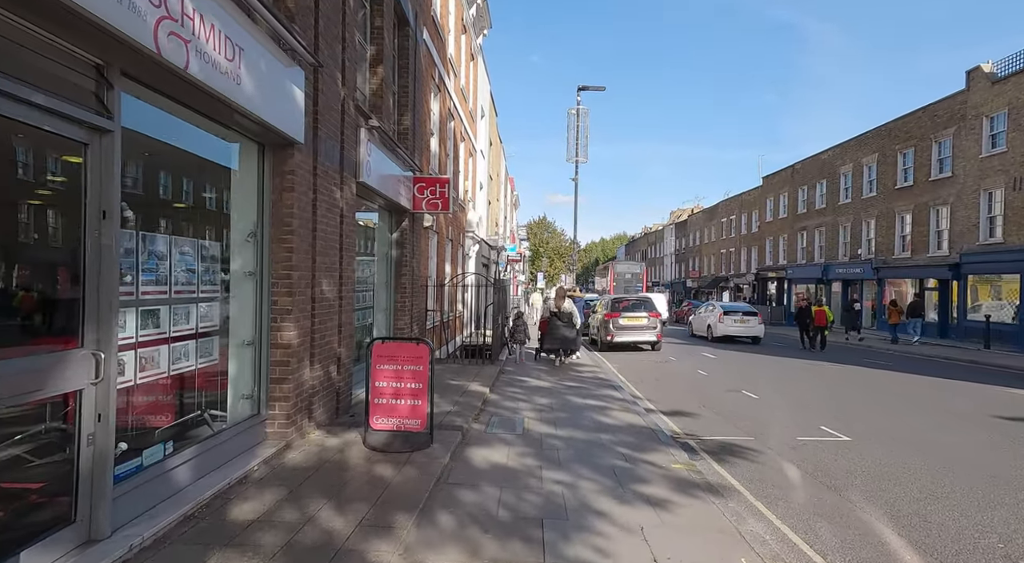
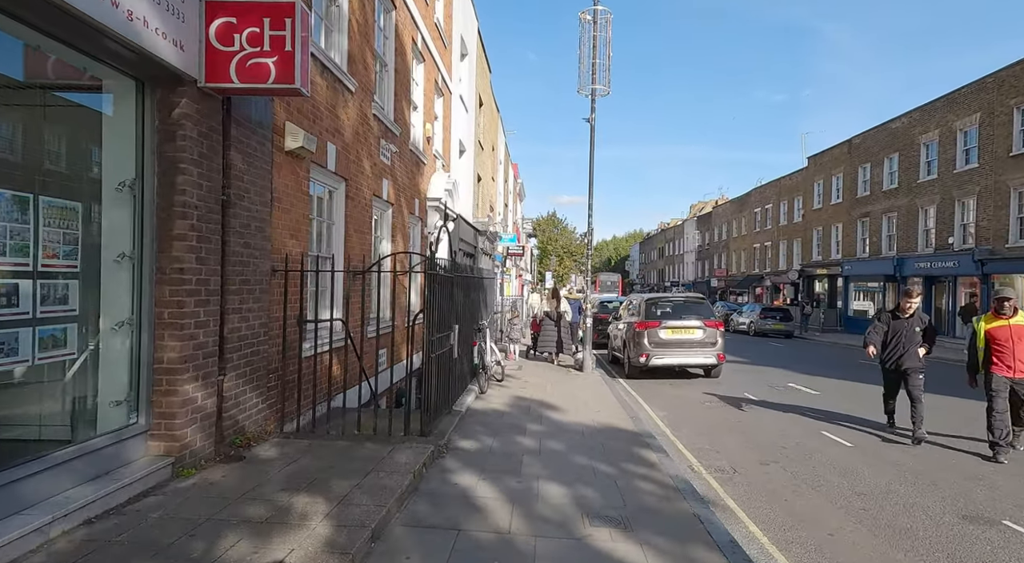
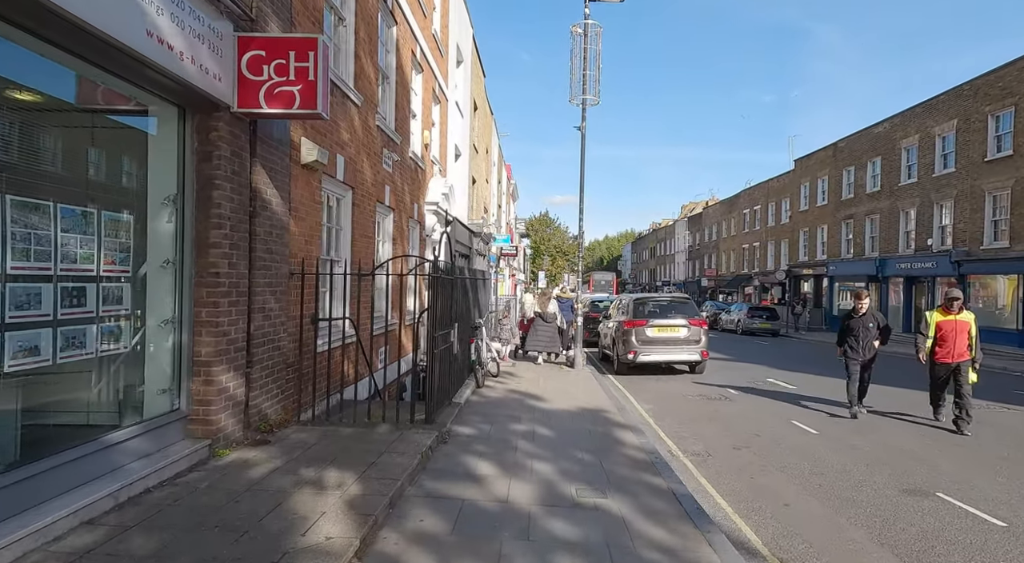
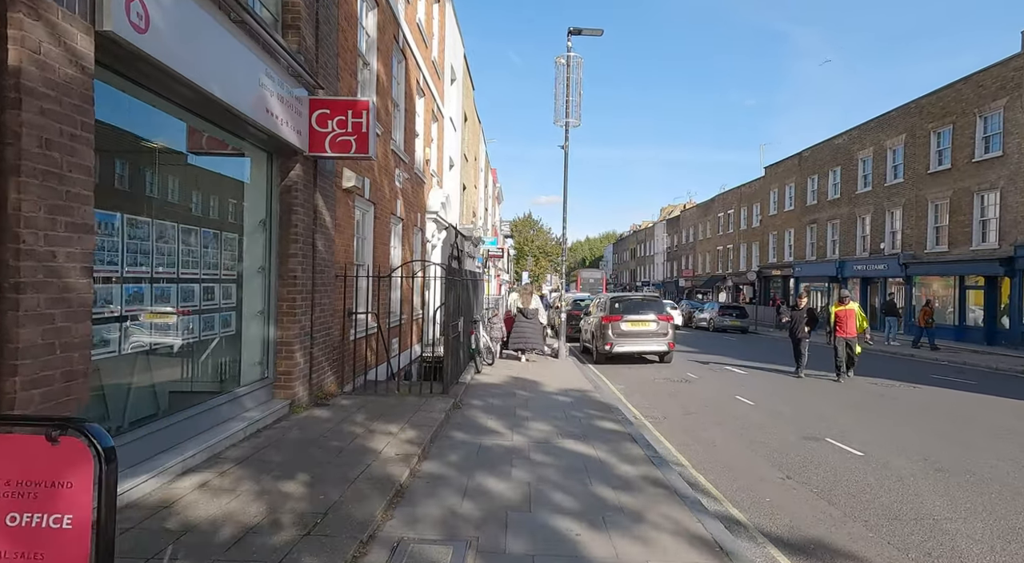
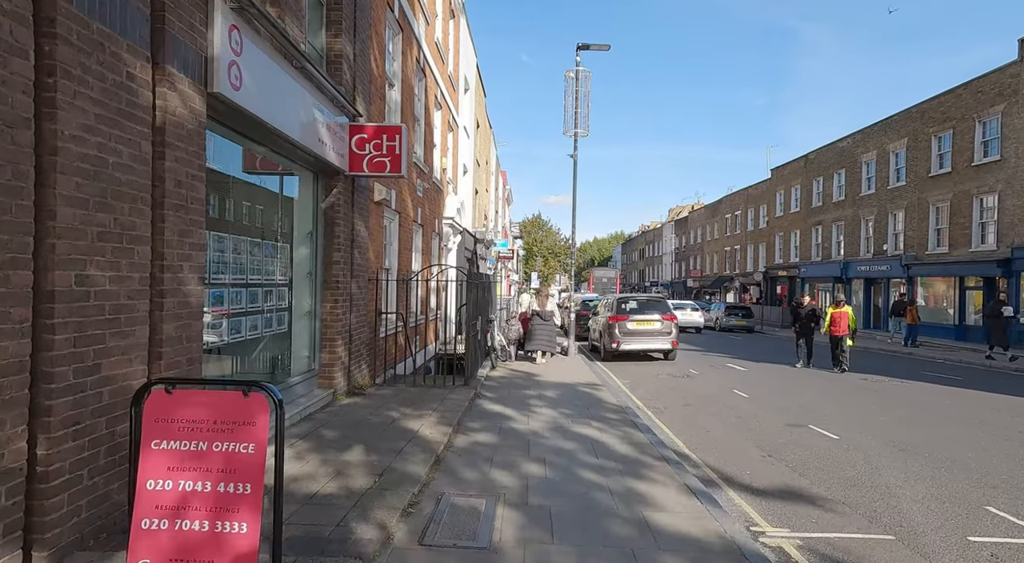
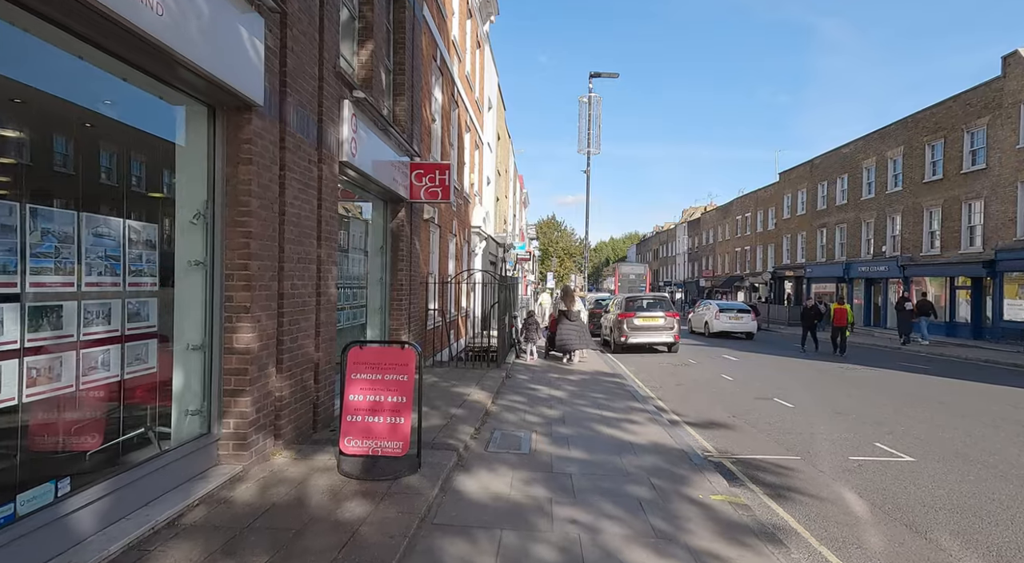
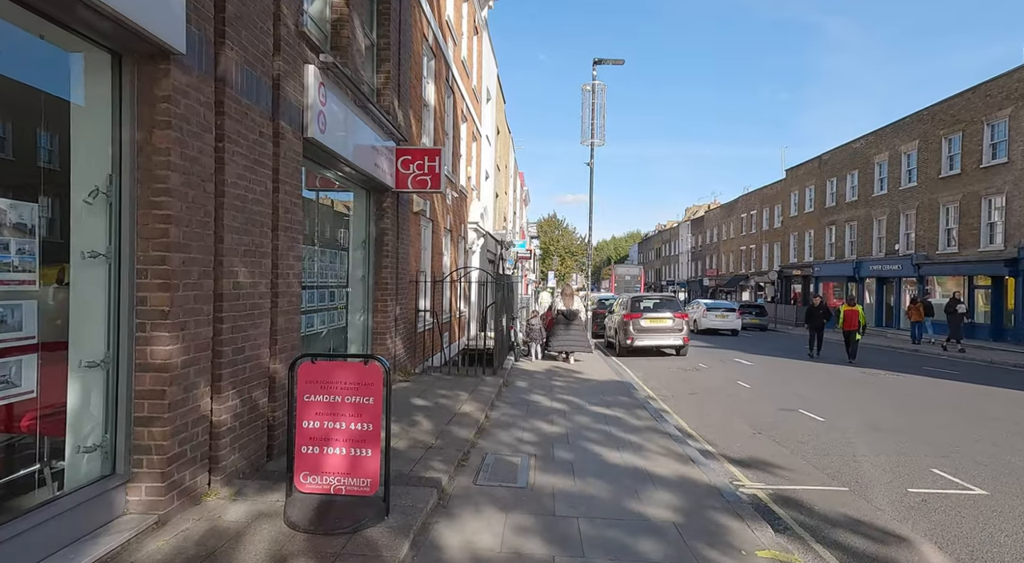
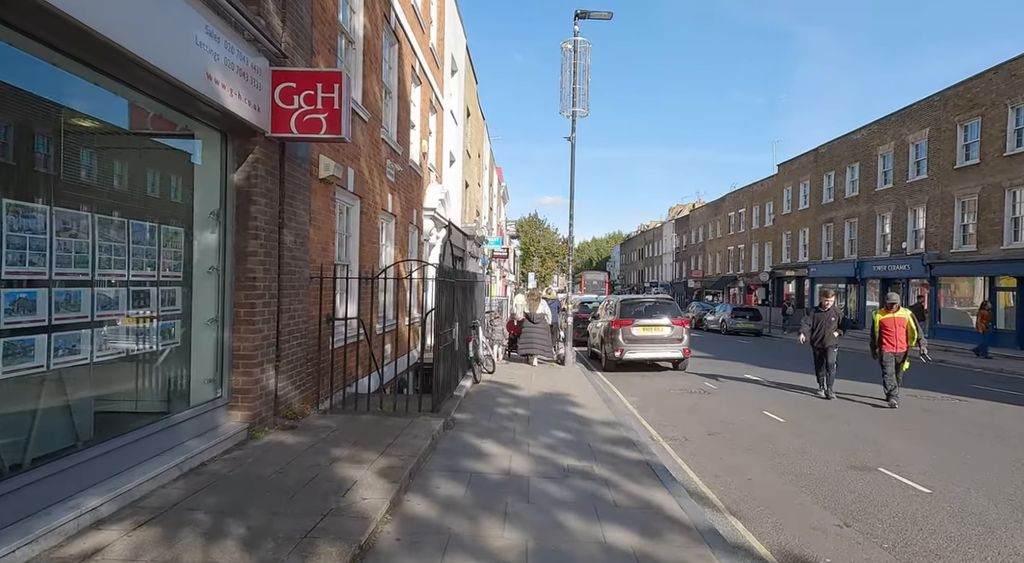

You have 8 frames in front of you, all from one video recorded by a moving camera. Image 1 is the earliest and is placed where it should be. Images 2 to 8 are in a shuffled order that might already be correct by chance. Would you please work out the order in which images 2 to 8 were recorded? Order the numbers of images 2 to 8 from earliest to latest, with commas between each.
6, 7, 5, 4, 8, 3, 2
